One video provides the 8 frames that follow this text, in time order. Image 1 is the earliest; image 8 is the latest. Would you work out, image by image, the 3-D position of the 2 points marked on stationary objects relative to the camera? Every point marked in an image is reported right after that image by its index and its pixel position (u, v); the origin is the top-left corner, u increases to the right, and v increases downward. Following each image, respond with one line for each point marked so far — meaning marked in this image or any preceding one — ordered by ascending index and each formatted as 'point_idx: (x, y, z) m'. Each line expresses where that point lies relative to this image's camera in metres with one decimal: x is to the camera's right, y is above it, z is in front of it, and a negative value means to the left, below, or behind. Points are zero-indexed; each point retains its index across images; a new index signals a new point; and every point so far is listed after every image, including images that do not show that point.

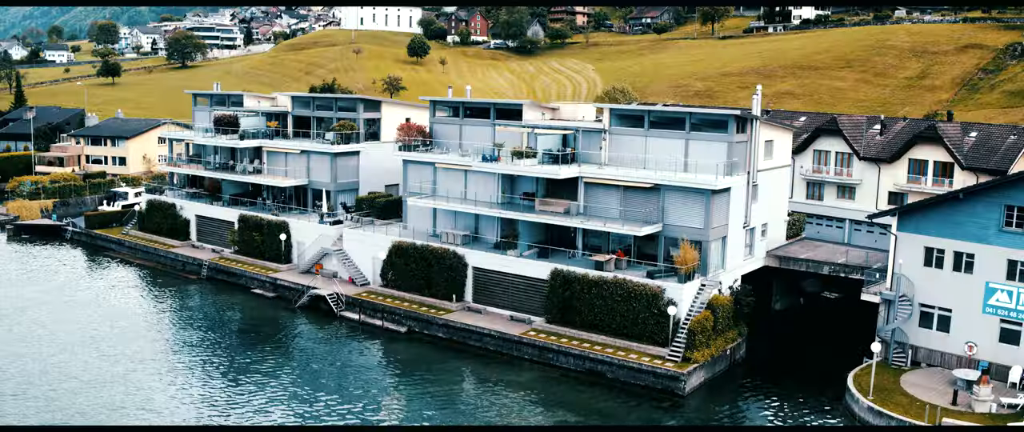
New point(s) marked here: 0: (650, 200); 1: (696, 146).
0: (+1.5, +0.2, +12.6) m
1: (+2.0, +0.8, +12.8) m
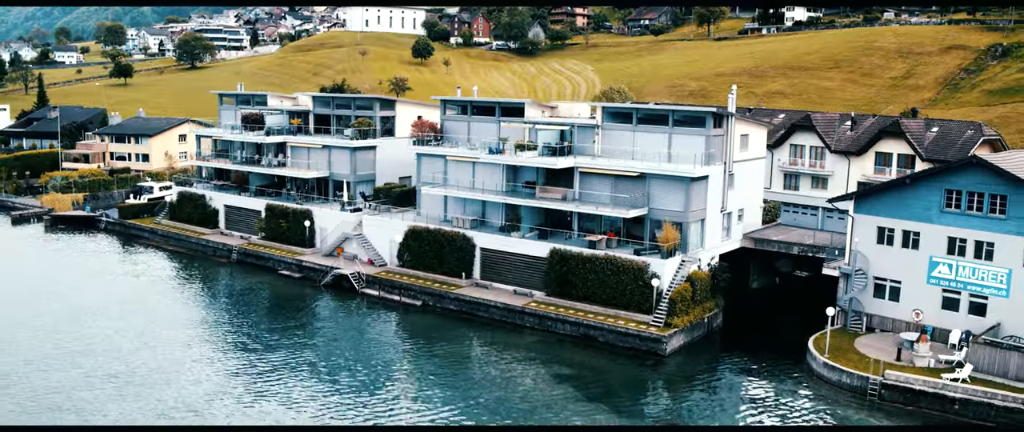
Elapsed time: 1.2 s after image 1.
0: (+1.5, +0.4, +14.2) m
1: (+2.1, +1.0, +14.4) m
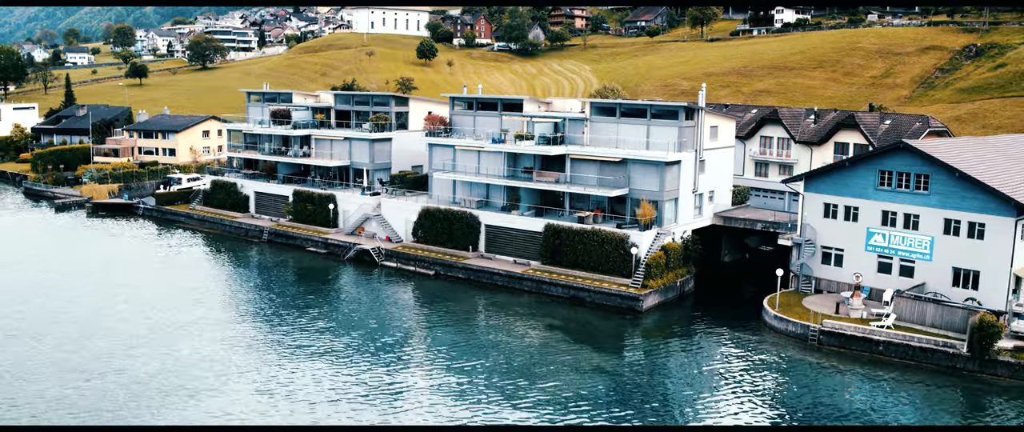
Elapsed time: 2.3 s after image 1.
0: (+1.5, +0.6, +16.5) m
1: (+2.1, +1.2, +16.7) m
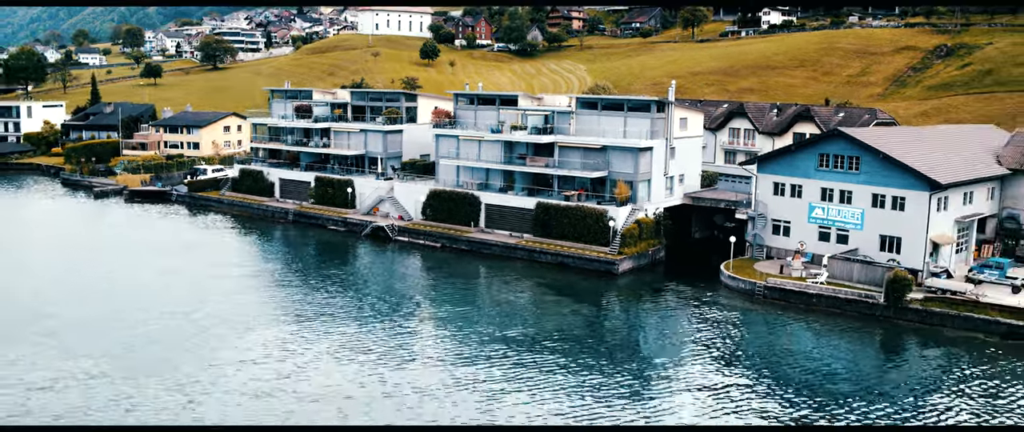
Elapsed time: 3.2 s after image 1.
0: (+1.5, +1.0, +19.1) m
1: (+2.0, +1.6, +19.3) m
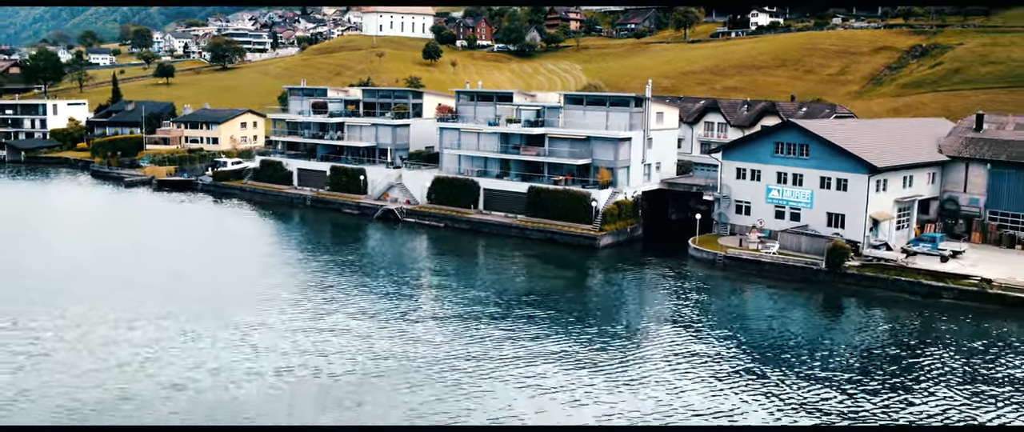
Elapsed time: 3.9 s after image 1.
0: (+1.4, +1.3, +21.6) m
1: (+1.9, +1.9, +21.8) m
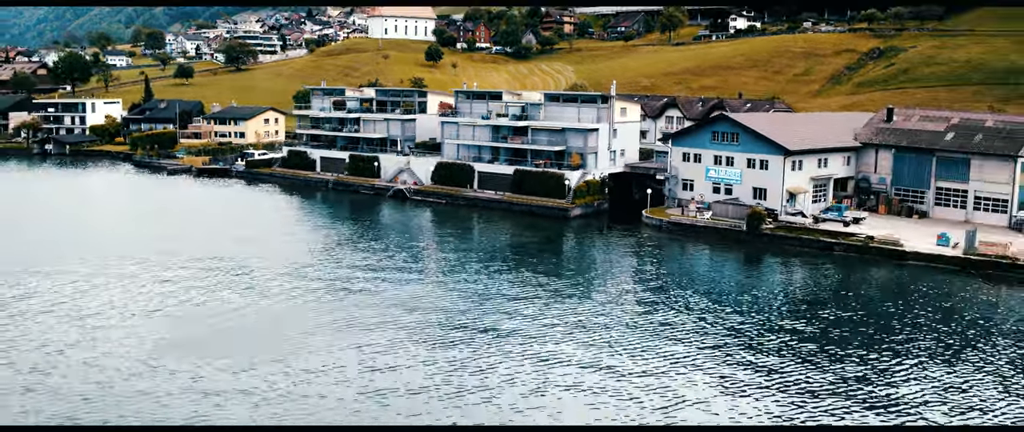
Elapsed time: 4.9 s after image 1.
0: (+1.1, +1.8, +26.3) m
1: (+1.7, +2.4, +26.5) m
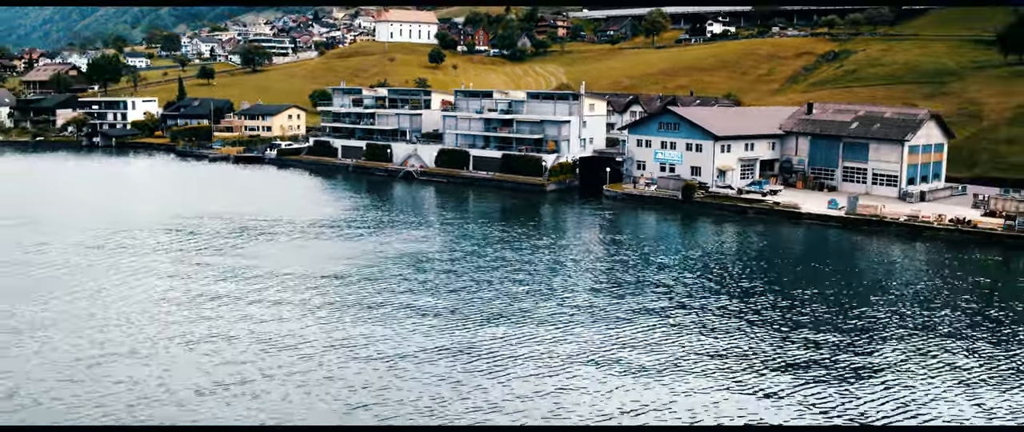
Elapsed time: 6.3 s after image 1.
0: (+0.8, +2.5, +32.3) m
1: (+1.3, +3.1, +32.5) m
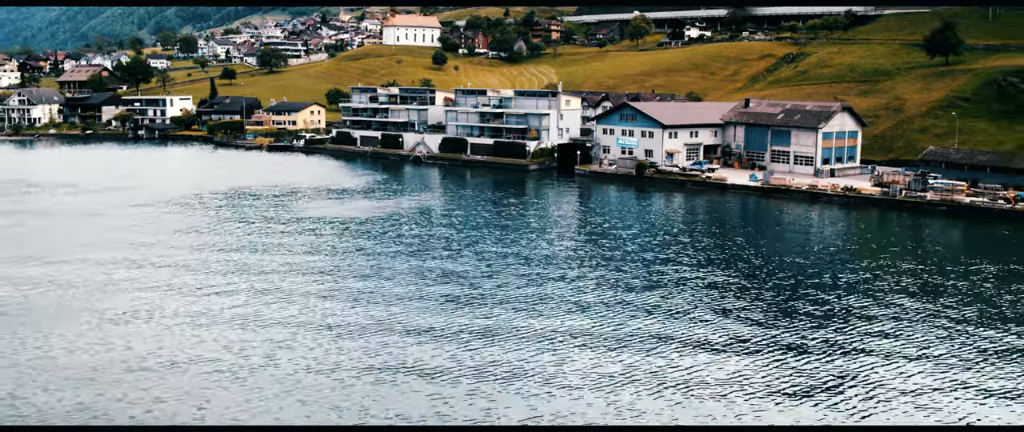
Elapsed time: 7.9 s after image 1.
0: (+0.4, +3.4, +39.4) m
1: (+0.9, +4.0, +39.6) m
